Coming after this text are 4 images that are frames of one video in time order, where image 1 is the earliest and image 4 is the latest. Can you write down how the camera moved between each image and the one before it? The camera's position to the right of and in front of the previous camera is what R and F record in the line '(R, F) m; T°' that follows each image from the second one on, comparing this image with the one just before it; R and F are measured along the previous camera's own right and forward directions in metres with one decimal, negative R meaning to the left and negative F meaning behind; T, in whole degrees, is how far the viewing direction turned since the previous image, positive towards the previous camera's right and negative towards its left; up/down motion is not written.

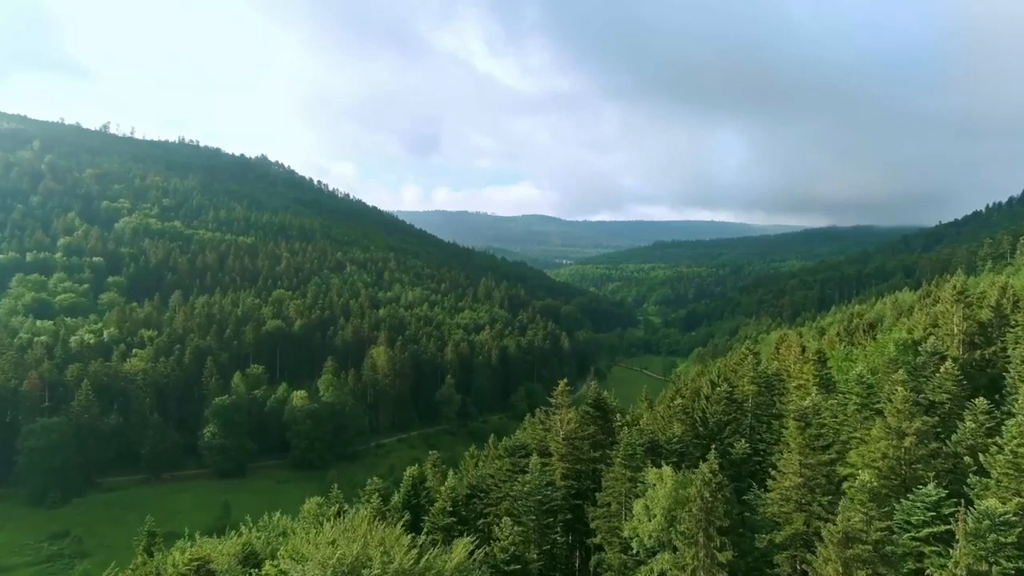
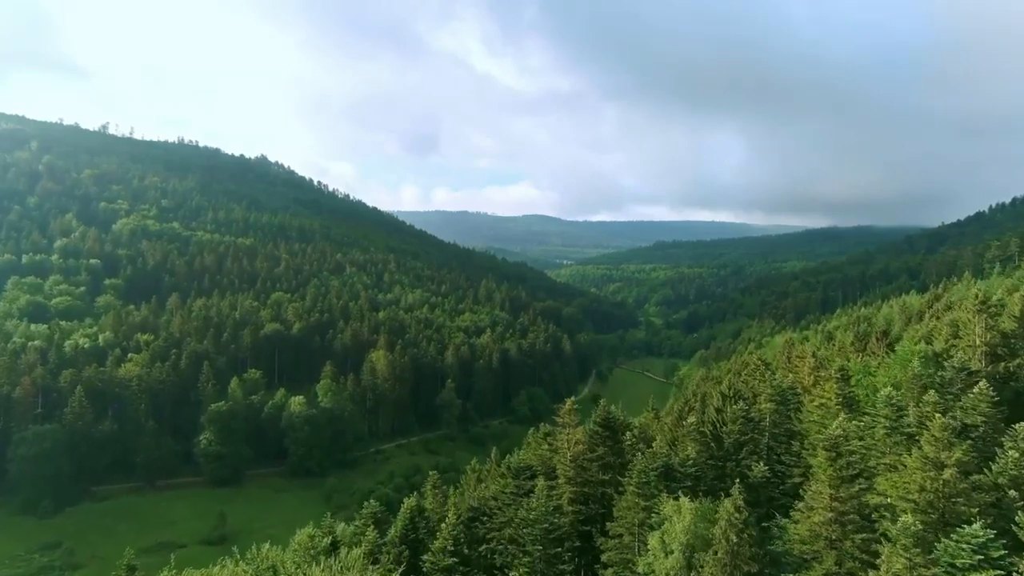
(-0.2, +1.4) m; 0°
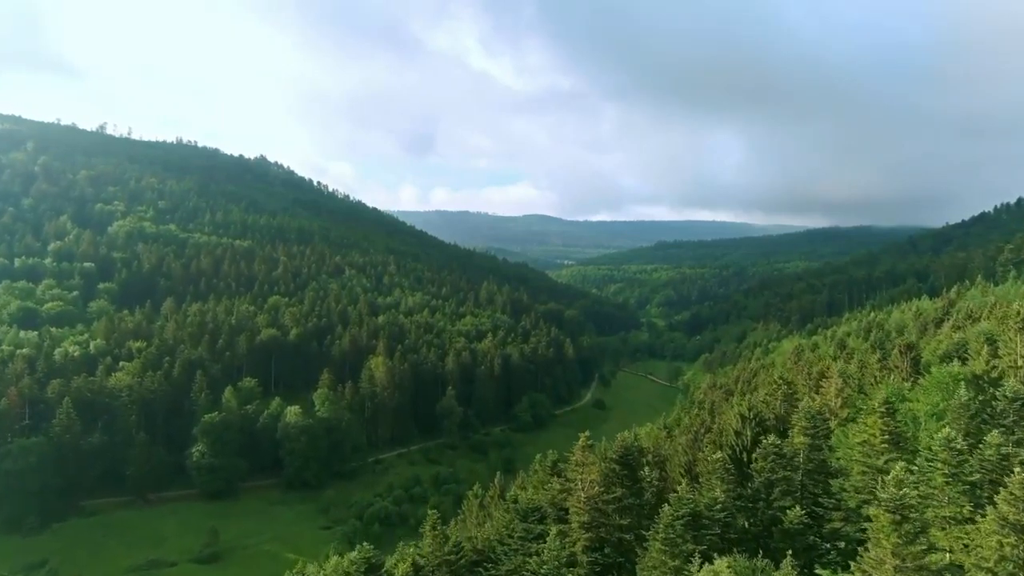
(-0.3, +2.4) m; 0°
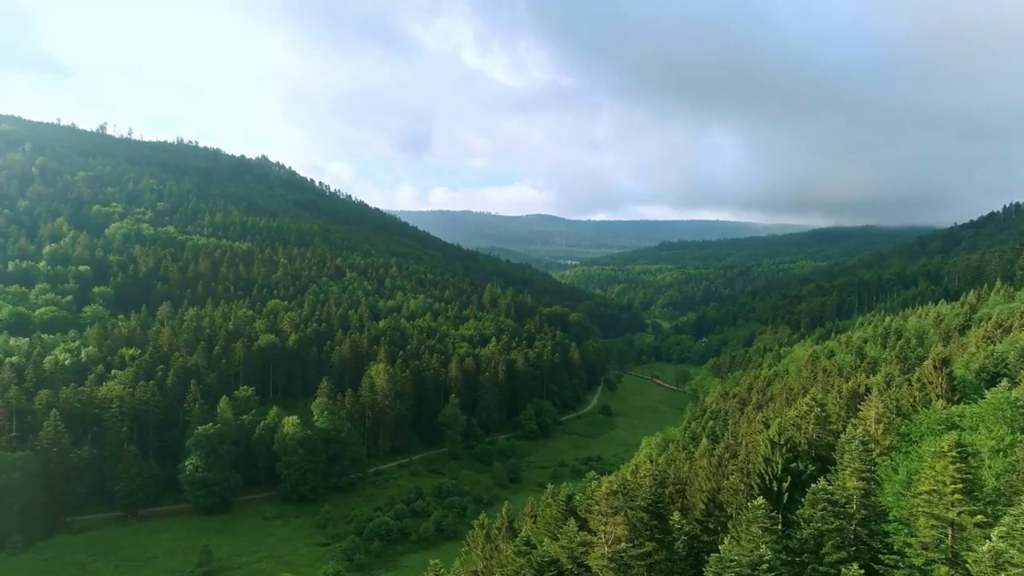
(-0.3, +2.9) m; 0°
